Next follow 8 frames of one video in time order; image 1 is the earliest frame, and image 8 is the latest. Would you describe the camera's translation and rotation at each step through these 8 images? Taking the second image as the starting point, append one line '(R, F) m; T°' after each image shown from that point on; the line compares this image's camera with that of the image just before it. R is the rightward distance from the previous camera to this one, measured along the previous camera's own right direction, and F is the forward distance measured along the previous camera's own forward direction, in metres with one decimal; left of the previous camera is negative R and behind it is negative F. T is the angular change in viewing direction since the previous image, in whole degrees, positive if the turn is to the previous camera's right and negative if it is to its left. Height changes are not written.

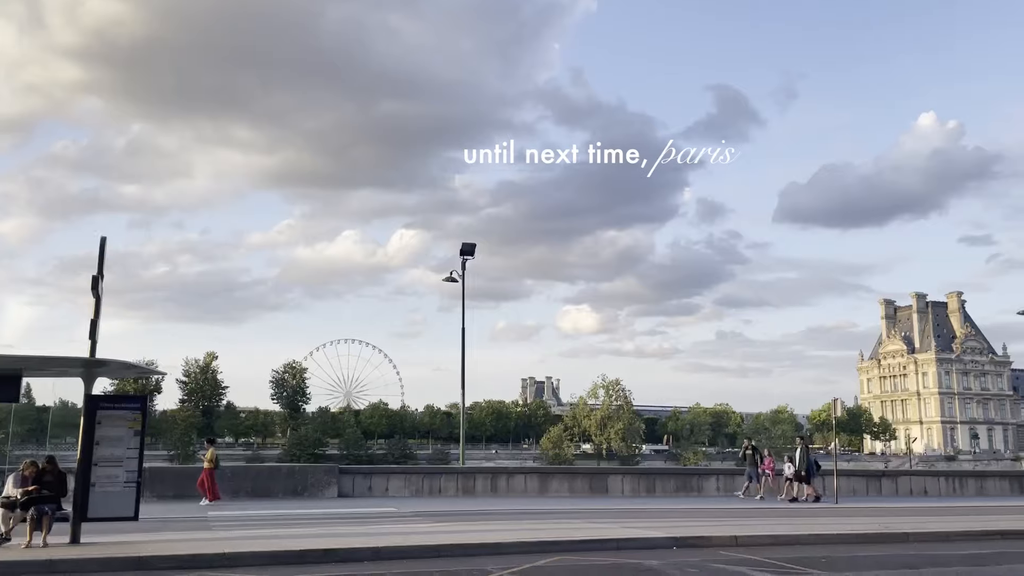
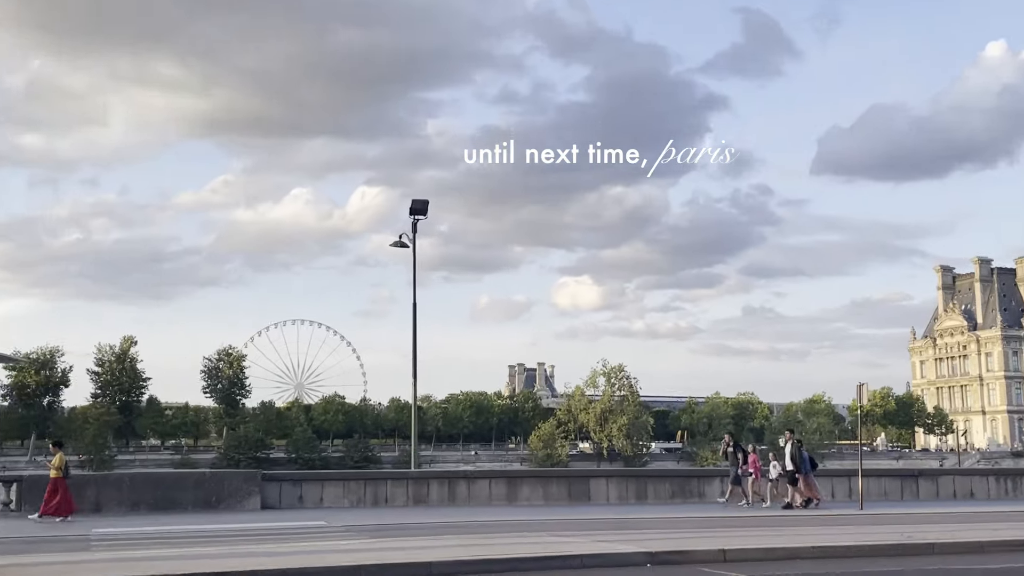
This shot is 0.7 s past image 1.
(+0.3, +5.9) m; 0°
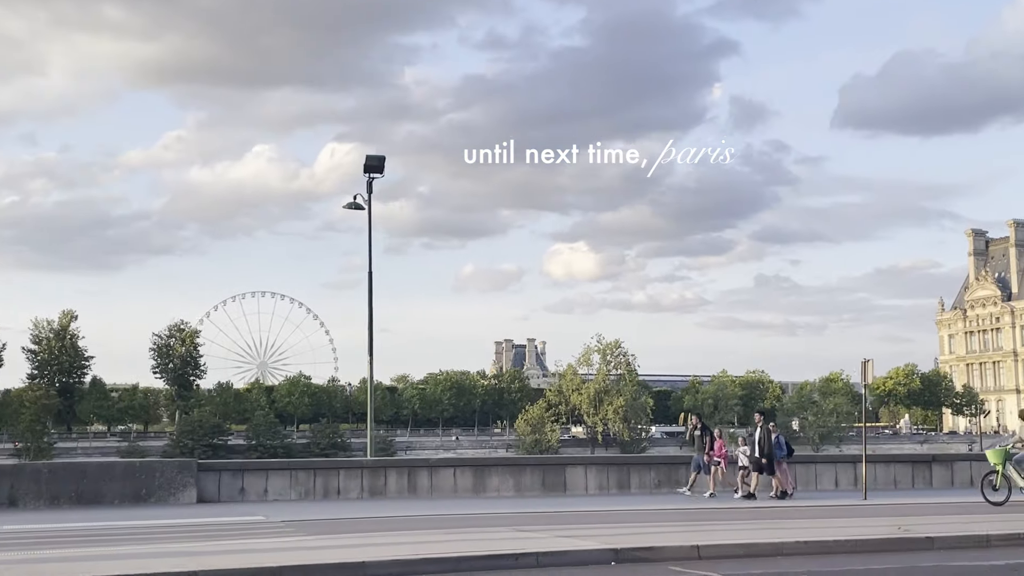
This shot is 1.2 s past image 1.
(+0.4, +2.9) m; 0°
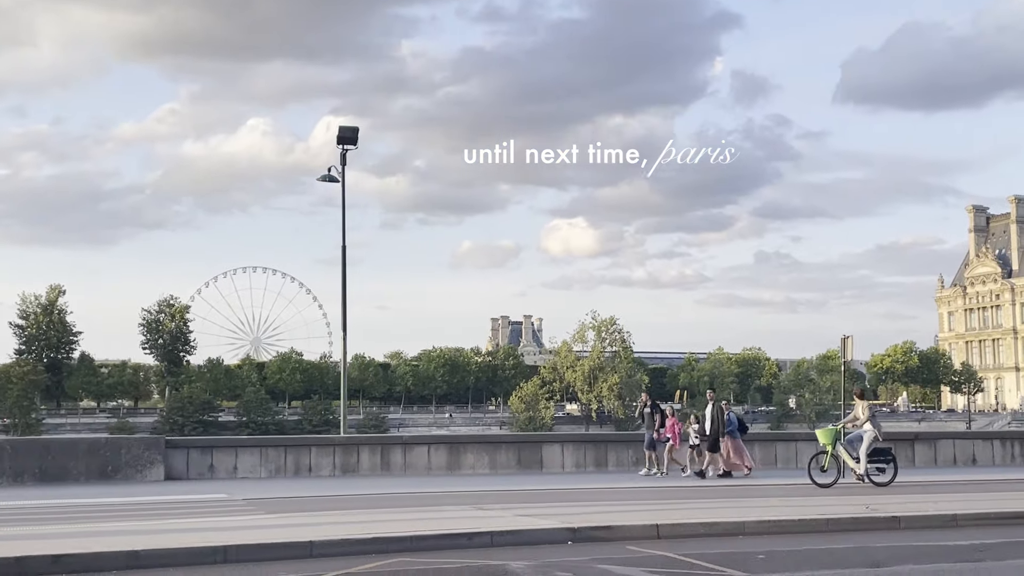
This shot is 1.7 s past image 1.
(+0.5, +0.3) m; -1°
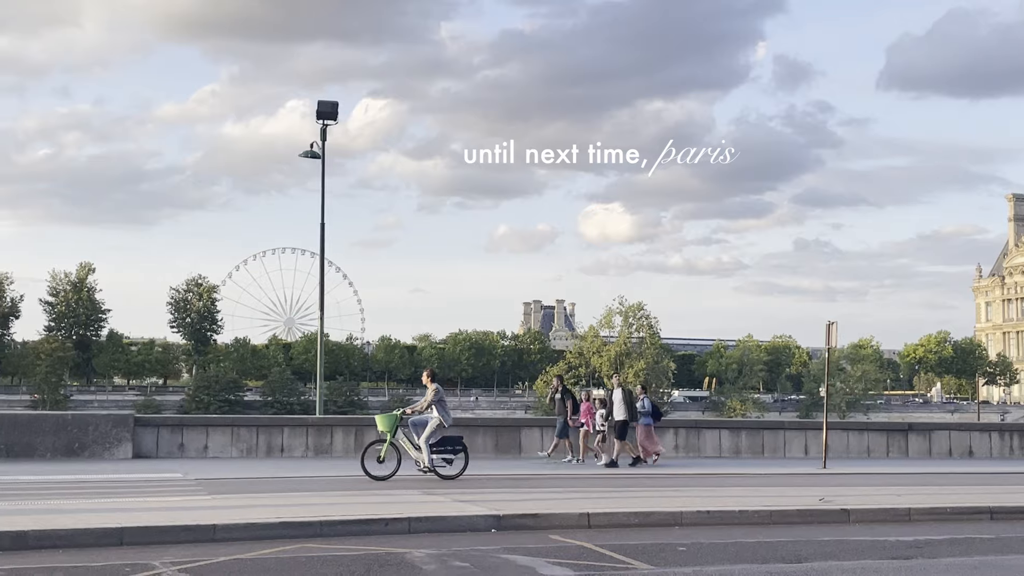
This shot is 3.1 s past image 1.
(+1.4, 0.0) m; -4°
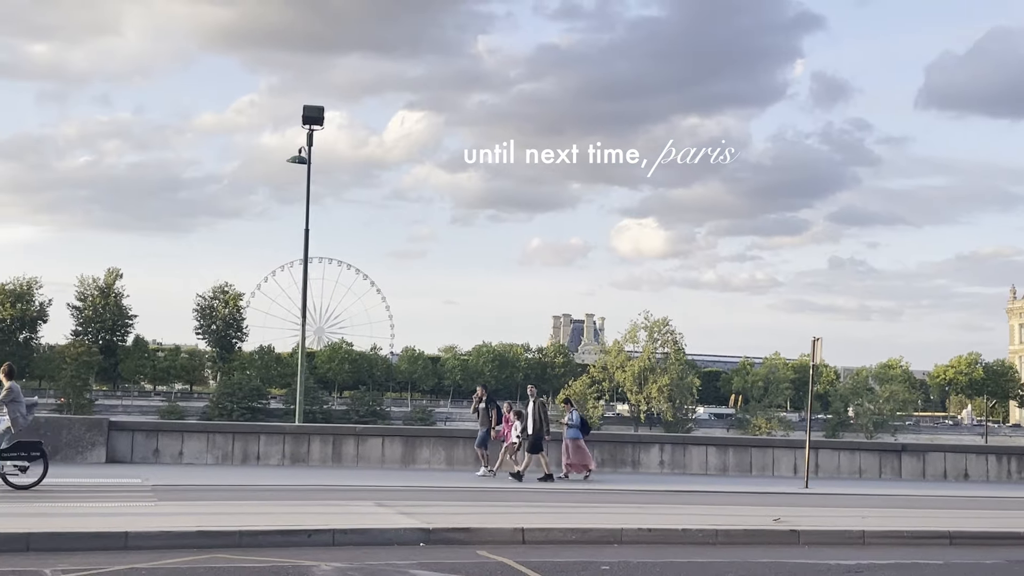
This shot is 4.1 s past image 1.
(+1.3, 0.0) m; -3°
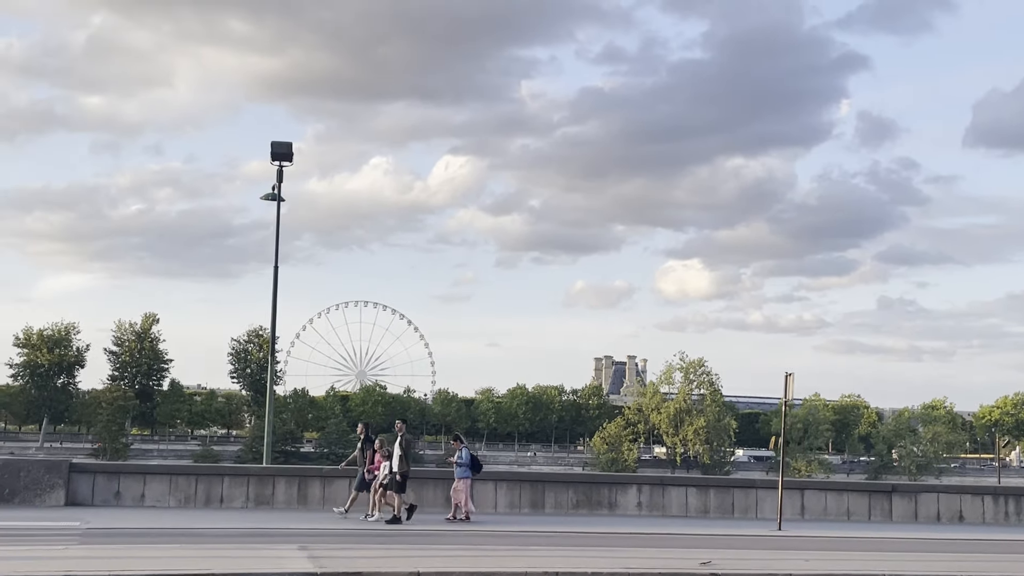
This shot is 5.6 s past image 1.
(+2.1, 0.0) m; -5°
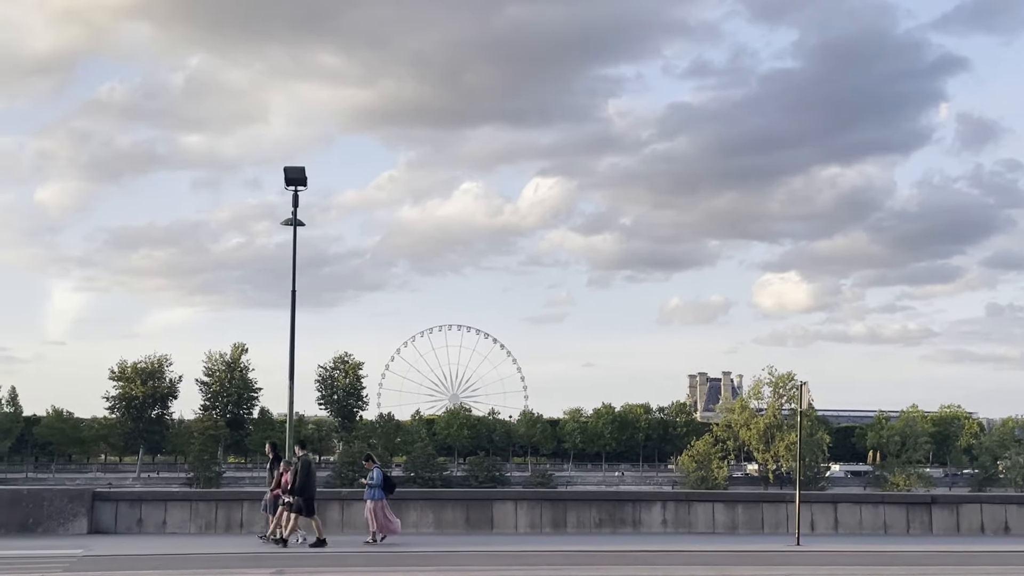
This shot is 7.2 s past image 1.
(+2.3, +0.2) m; -7°
